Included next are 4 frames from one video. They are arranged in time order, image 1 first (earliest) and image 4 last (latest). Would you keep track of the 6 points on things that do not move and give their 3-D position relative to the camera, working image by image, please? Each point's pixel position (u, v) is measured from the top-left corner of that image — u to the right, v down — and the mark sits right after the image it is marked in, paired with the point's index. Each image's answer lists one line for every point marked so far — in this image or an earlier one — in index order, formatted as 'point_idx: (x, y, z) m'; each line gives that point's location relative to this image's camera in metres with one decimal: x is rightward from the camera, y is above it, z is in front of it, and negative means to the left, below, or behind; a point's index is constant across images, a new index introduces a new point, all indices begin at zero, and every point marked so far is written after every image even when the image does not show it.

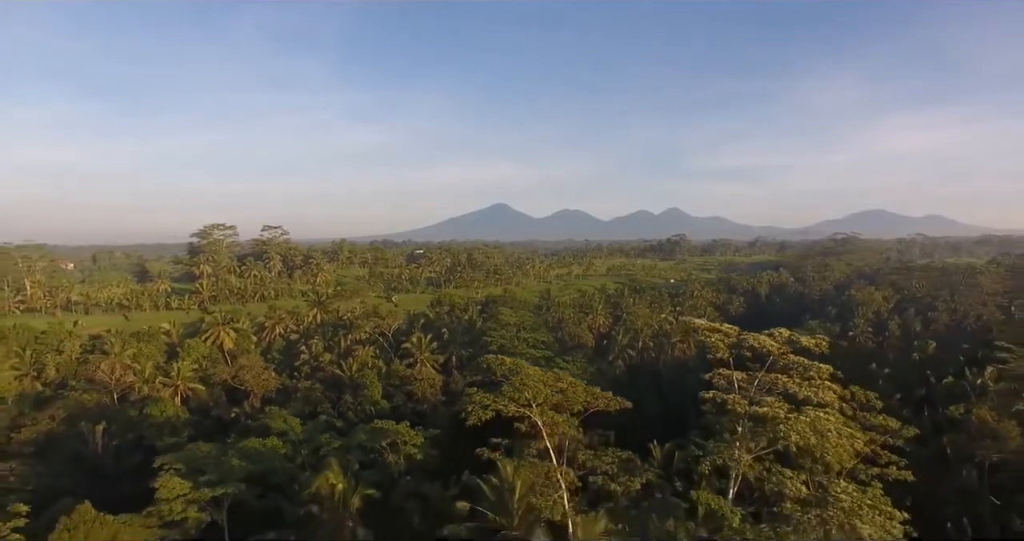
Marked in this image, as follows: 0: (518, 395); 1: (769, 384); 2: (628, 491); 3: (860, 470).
0: (+0.2, -3.3, +17.2) m
1: (+6.5, -2.8, +15.6) m
2: (+3.1, -5.8, +16.7) m
3: (+8.7, -4.9, +15.6) m
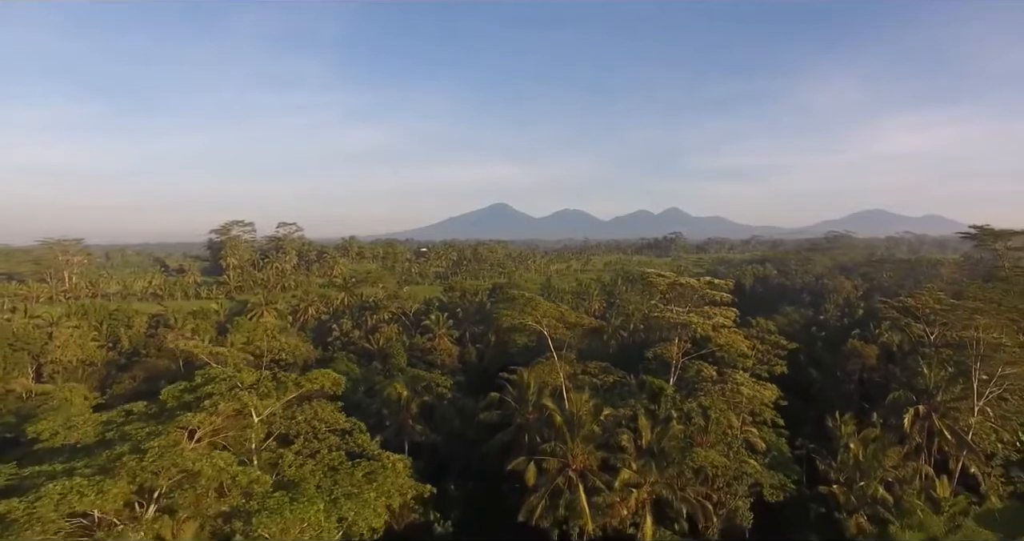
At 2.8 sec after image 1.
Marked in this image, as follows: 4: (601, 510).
0: (+0.9, -2.0, +25.2) m
1: (+7.1, -1.5, +23.6) m
2: (+3.7, -4.6, +24.8) m
3: (+9.3, -3.7, +23.6) m
4: (+2.9, -7.8, +20.0) m
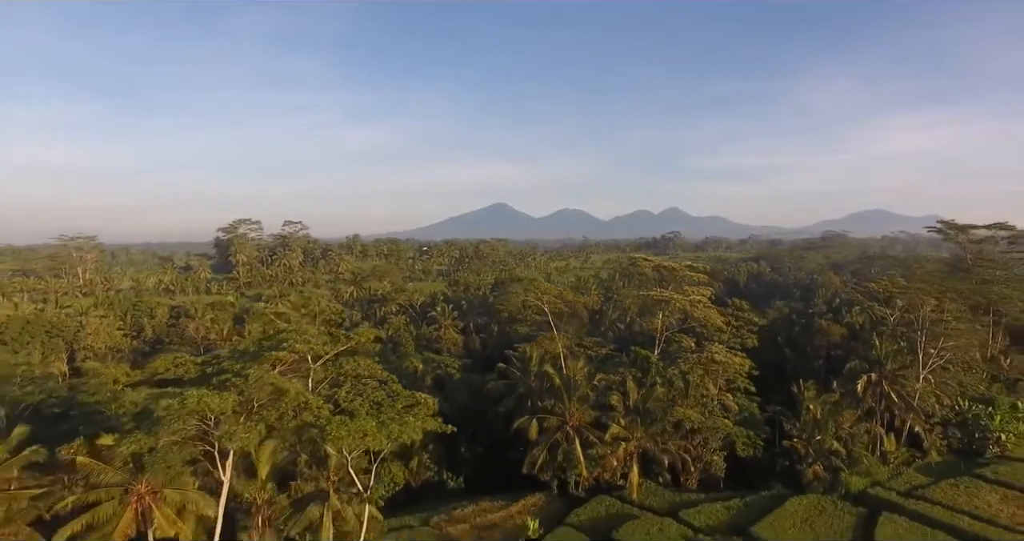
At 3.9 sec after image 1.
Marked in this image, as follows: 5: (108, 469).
0: (+1.1, -1.4, +28.5) m
1: (+7.3, -0.9, +26.9) m
2: (+3.9, -3.9, +28.0) m
3: (+9.5, -3.0, +26.9) m
4: (+3.1, -7.2, +23.3) m
5: (-9.1, -4.5, +13.8) m
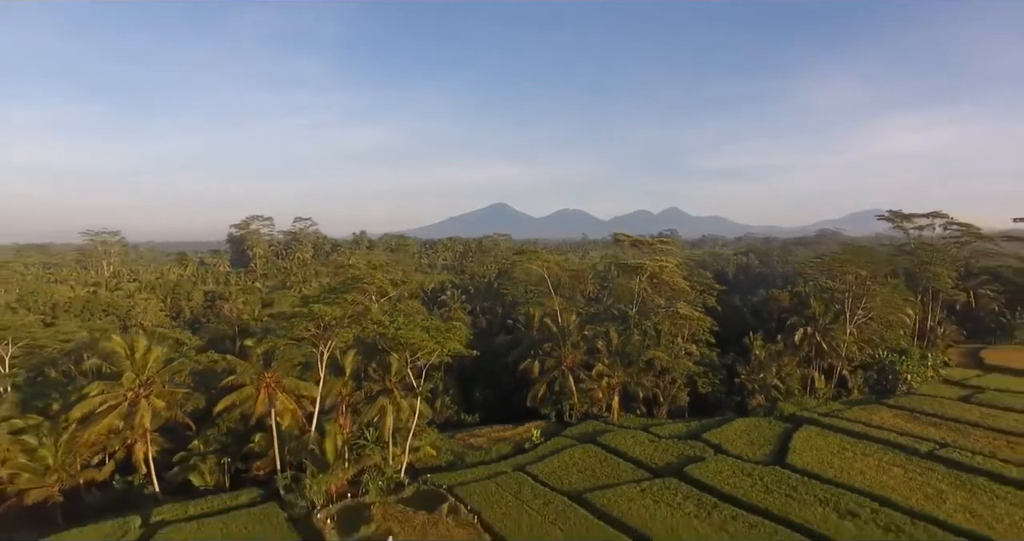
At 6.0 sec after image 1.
0: (+1.4, 0.0, +34.8) m
1: (+7.6, +0.5, +33.2) m
2: (+4.2, -2.5, +34.4) m
3: (+9.8, -1.7, +33.2) m
4: (+3.5, -5.8, +29.7) m
5: (-8.7, -3.1, +20.1) m
